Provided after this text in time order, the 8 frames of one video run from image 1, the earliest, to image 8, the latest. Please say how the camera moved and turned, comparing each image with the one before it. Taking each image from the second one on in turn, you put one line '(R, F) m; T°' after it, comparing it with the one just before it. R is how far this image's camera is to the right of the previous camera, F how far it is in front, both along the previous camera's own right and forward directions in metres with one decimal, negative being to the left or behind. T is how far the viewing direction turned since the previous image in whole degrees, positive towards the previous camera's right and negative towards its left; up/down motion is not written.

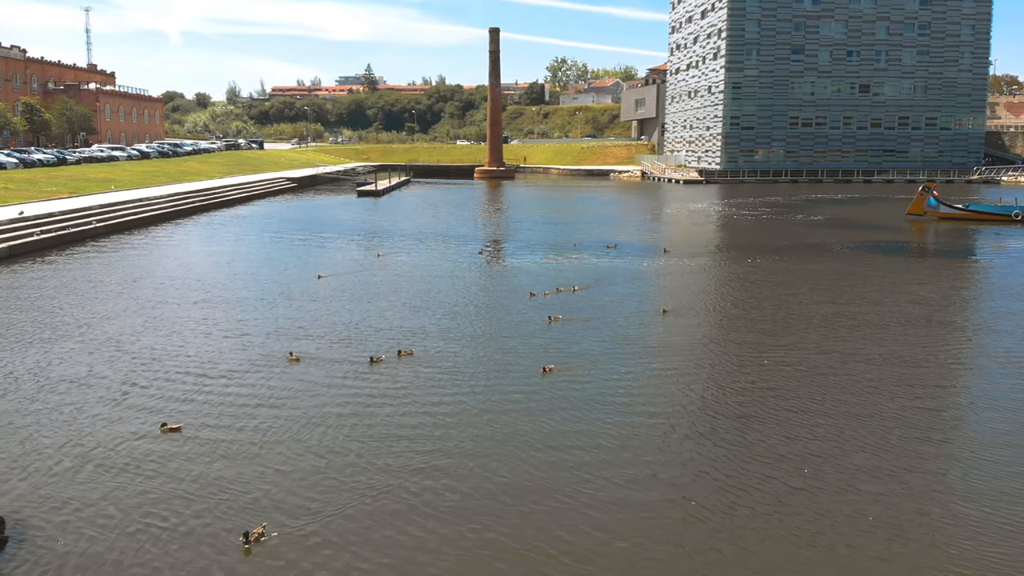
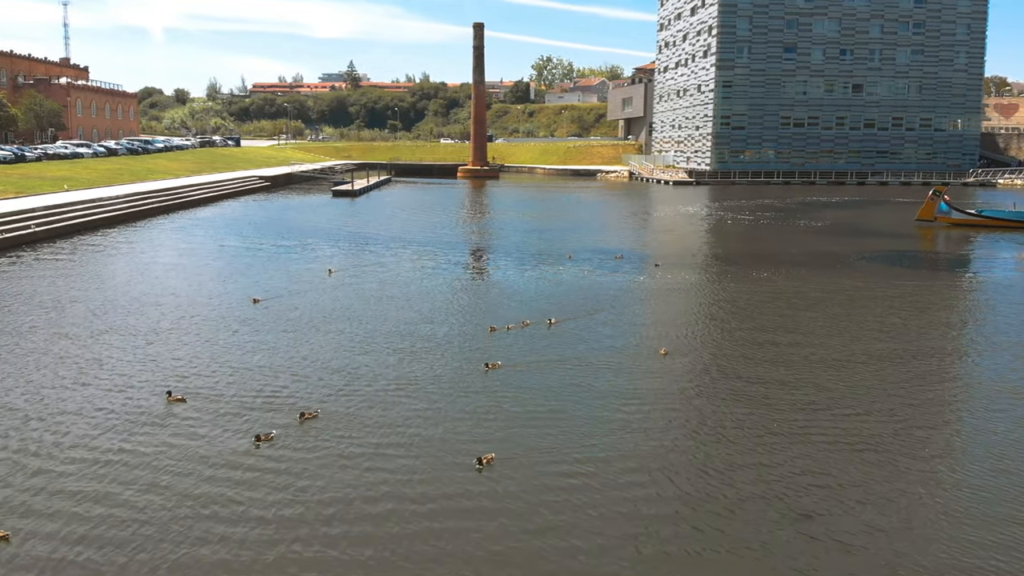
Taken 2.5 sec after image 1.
(+0.2, +2.8) m; +1°
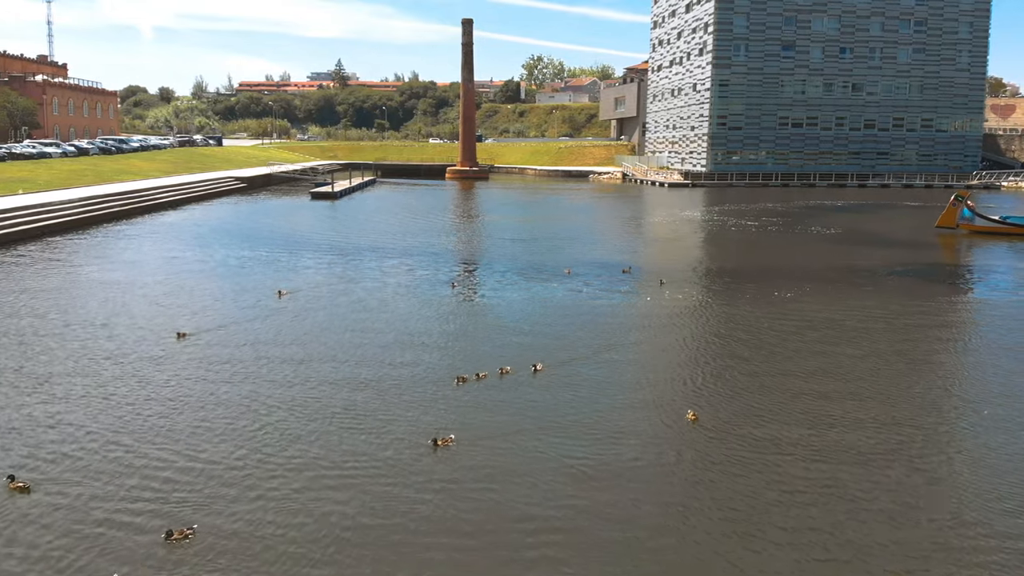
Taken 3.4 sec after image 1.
(+0.1, +2.8) m; +1°
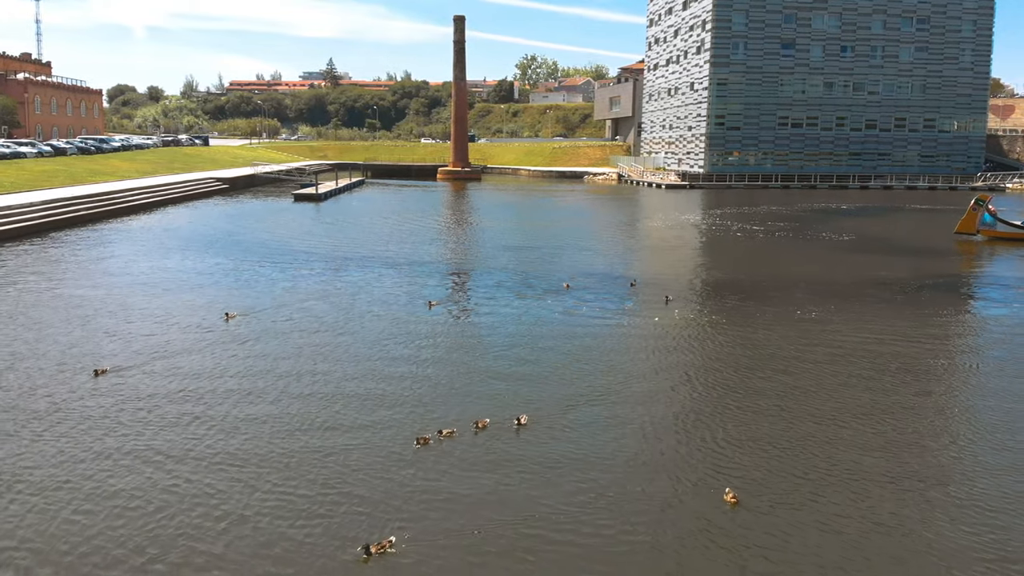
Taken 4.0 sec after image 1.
(+0.1, +2.2) m; 0°
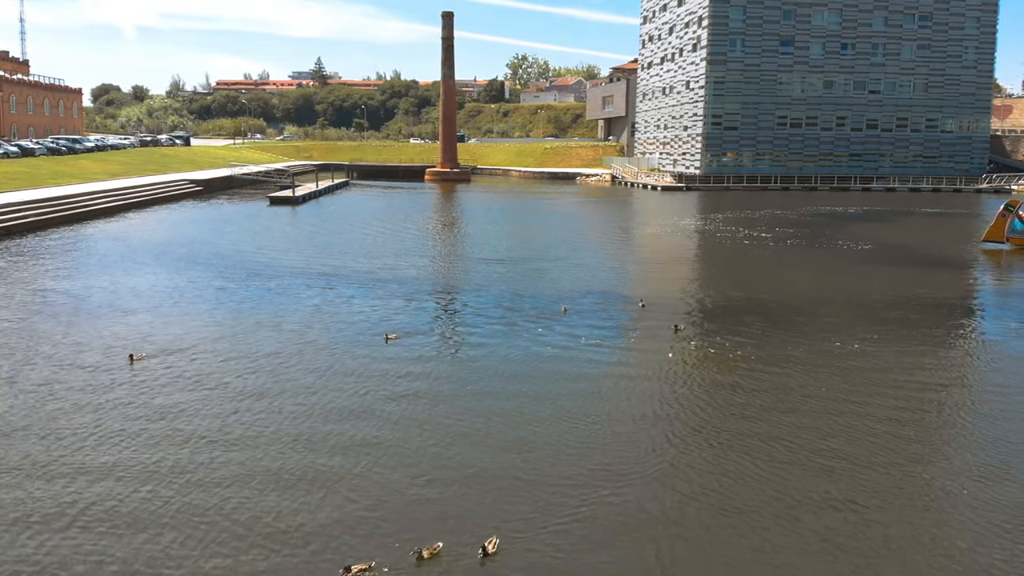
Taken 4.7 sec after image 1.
(+0.1, +2.8) m; +1°
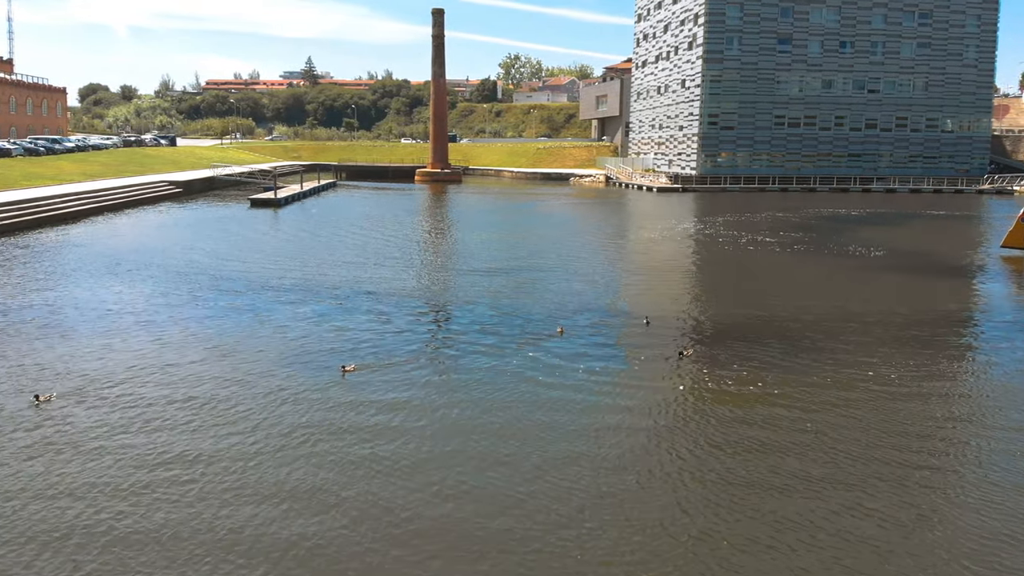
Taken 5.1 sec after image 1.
(+0.1, +1.8) m; 0°
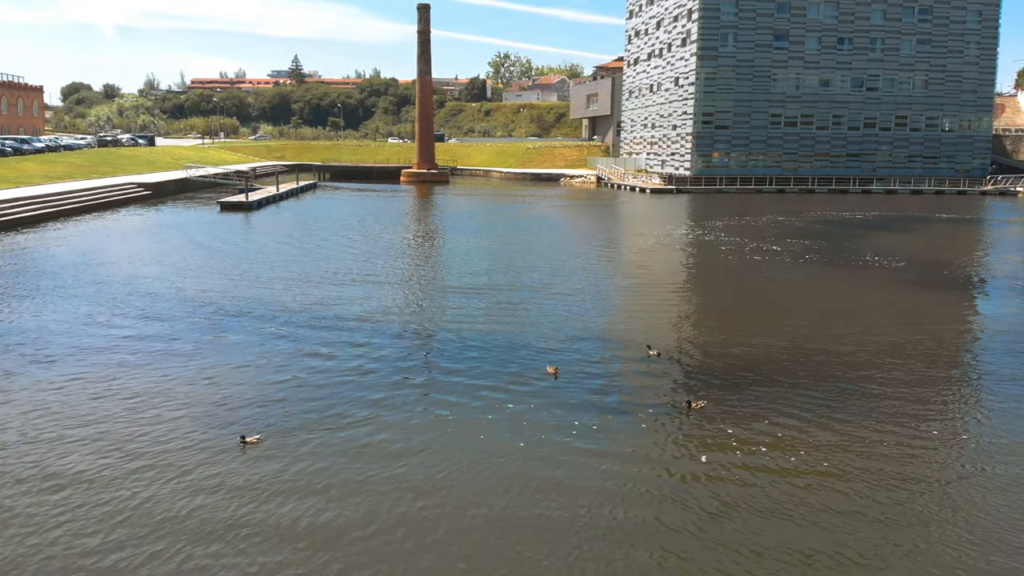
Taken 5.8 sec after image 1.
(+0.2, +2.5) m; +1°
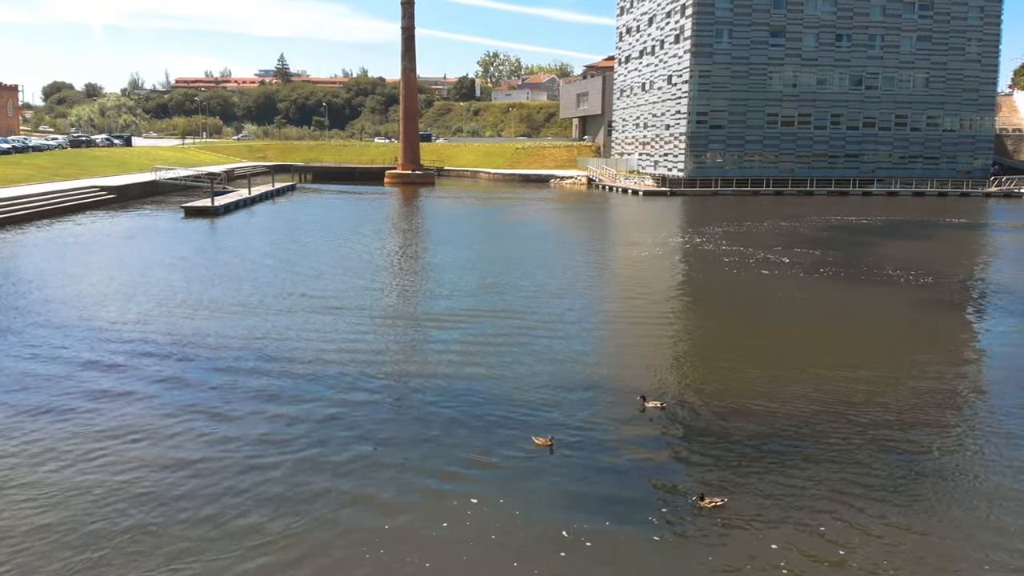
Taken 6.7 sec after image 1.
(+0.2, +2.7) m; +1°
